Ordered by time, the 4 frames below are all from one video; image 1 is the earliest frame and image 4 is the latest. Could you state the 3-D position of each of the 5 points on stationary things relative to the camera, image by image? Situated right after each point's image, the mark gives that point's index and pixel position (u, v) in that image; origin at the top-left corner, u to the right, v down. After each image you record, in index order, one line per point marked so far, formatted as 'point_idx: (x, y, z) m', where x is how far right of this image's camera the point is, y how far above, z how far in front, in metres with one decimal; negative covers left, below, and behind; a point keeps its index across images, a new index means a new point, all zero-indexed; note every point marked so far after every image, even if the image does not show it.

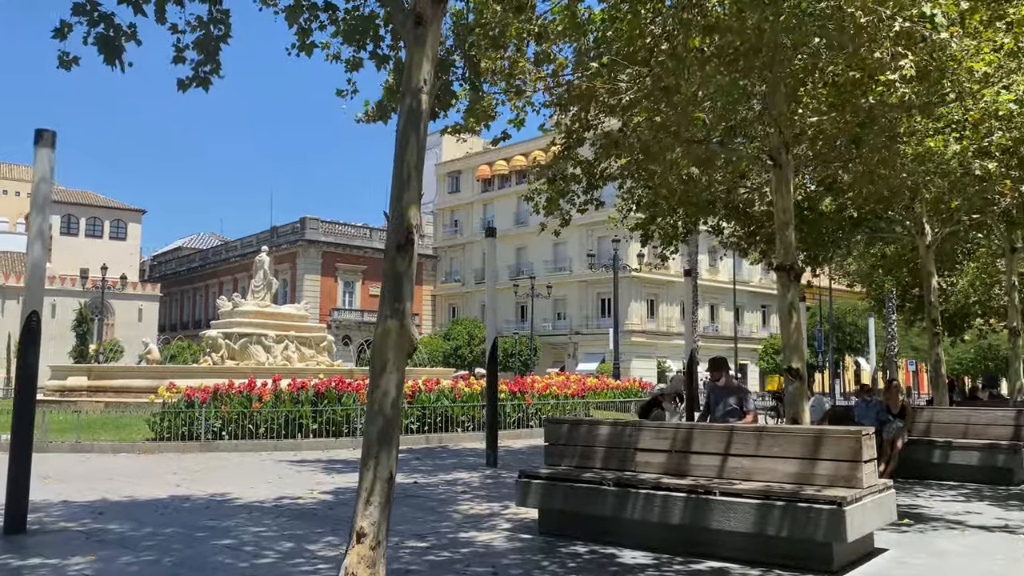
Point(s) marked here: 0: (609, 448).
0: (+0.8, -1.3, +6.9) m
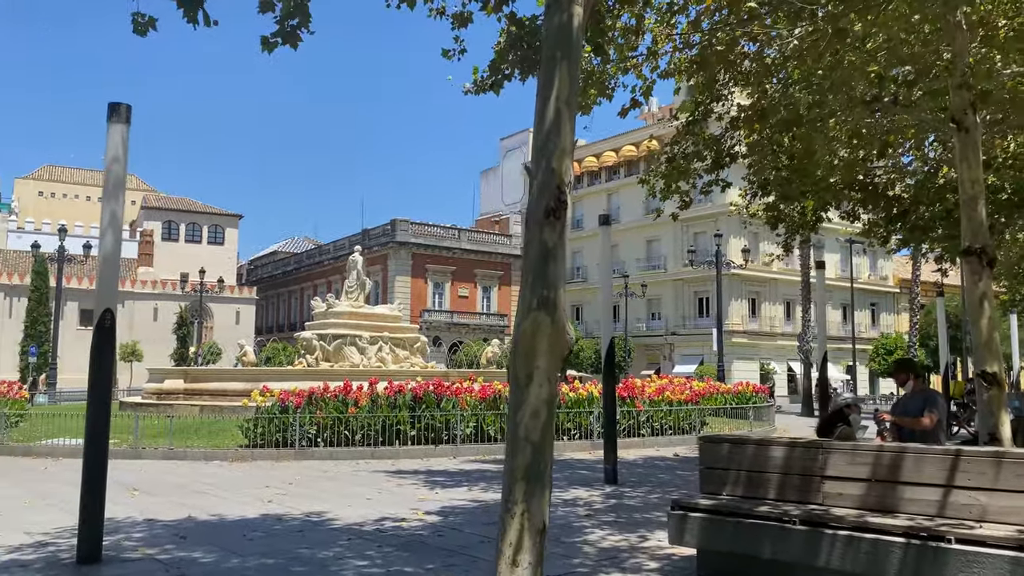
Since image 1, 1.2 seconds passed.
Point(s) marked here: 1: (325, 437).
0: (+1.8, -1.2, +5.5) m
1: (-3.0, -2.4, +13.7) m
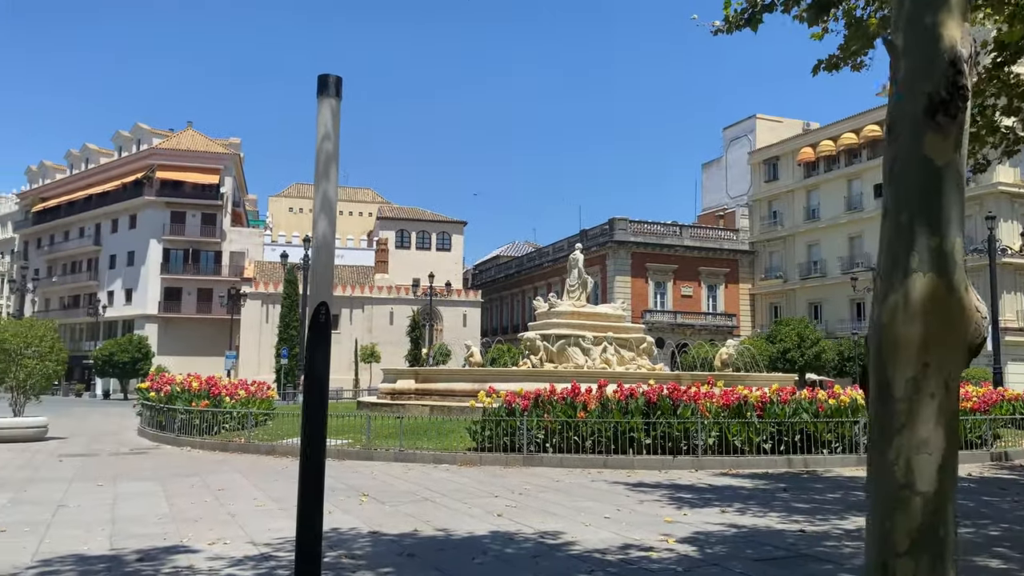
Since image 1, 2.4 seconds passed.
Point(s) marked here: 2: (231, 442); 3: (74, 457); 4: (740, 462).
0: (+3.2, -1.0, +3.7) m
1: (+0.6, -2.3, +12.7) m
2: (-5.1, -2.8, +15.2) m
3: (-7.4, -2.9, +14.2) m
4: (+3.4, -2.6, +12.5) m
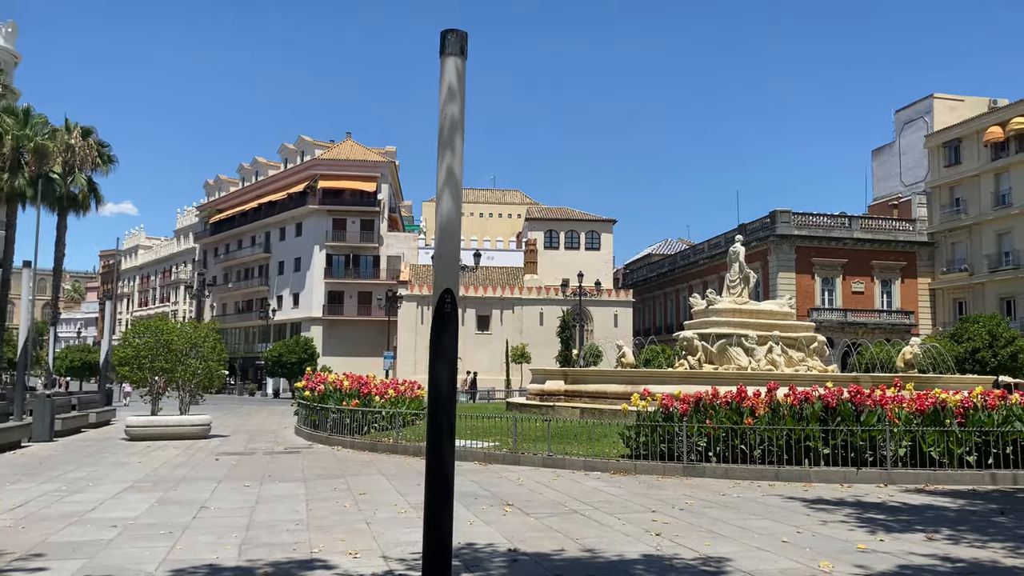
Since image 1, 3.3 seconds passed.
0: (+3.7, -0.9, +2.2) m
1: (+2.8, -2.2, +11.5) m
2: (-2.4, -2.7, +15.0) m
3: (-4.8, -2.9, +14.4) m
4: (+5.5, -2.4, +10.8) m
